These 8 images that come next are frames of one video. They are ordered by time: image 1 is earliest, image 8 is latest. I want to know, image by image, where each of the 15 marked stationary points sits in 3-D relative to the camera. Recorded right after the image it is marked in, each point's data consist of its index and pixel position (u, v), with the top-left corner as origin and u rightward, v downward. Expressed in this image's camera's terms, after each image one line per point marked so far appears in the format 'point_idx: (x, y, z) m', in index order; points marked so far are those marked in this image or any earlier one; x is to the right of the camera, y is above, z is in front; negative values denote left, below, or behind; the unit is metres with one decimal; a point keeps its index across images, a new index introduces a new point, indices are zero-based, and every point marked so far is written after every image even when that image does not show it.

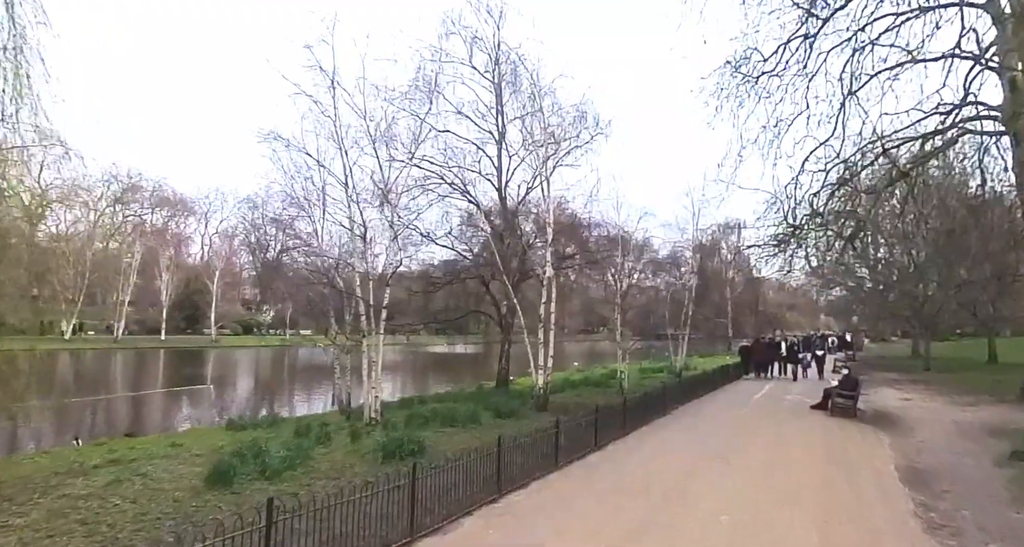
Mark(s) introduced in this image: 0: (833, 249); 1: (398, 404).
0: (+7.4, +0.6, +12.6) m
1: (-2.4, -2.7, +11.1) m
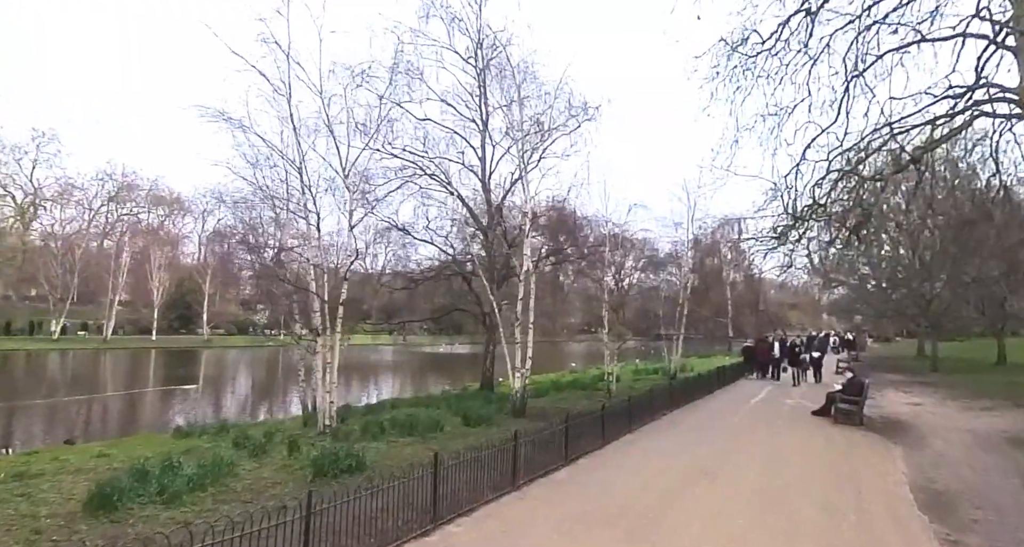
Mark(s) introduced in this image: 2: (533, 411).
0: (+7.0, +0.7, +11.8) m
1: (-2.9, -2.5, +10.3) m
2: (+0.4, -2.6, +10.4) m
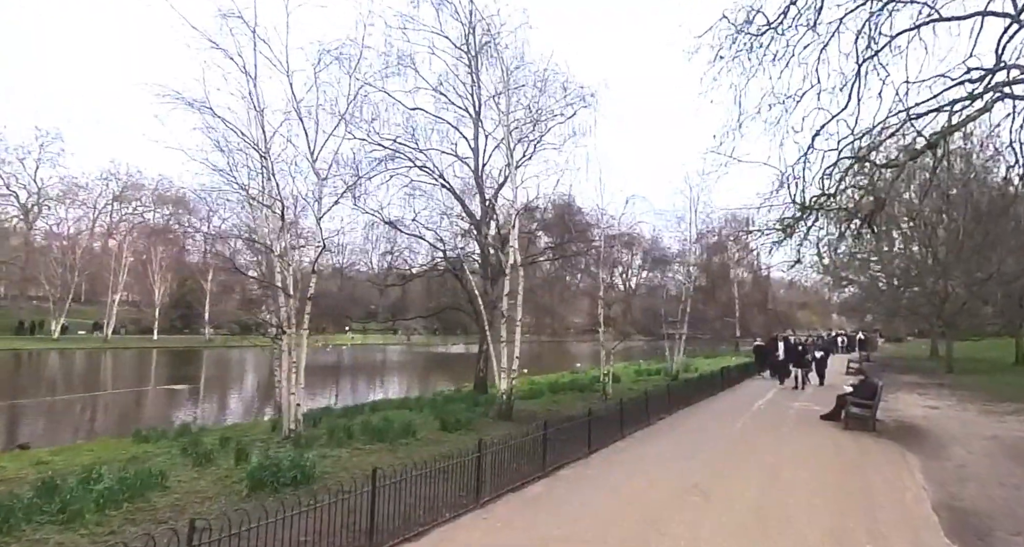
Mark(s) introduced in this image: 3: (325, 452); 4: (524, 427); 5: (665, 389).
0: (+6.7, +0.8, +11.1) m
1: (-3.1, -2.4, +9.7) m
2: (+0.2, -2.5, +9.8) m
3: (-2.1, -2.0, +6.0) m
4: (+0.1, -2.3, +8.0) m
5: (+3.1, -2.4, +11.2) m
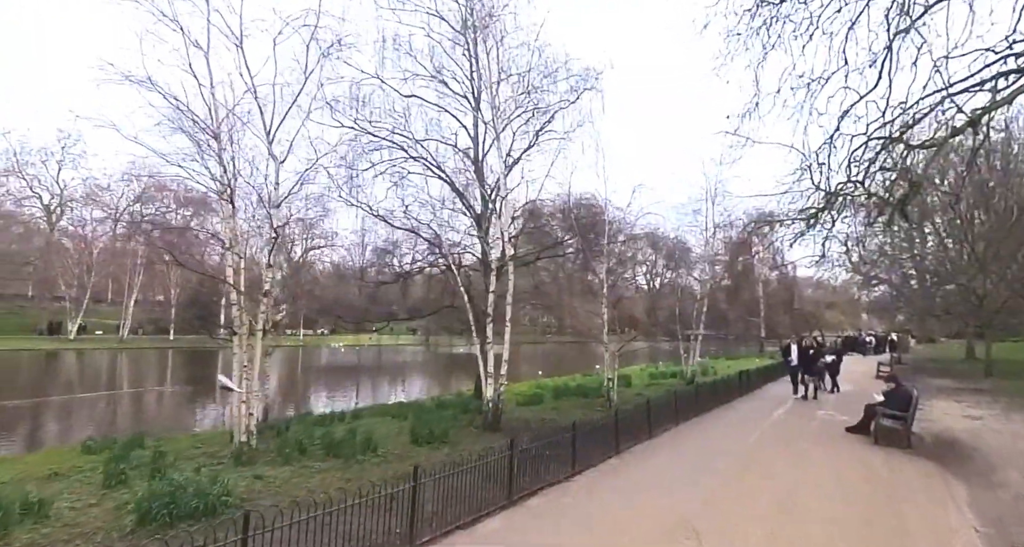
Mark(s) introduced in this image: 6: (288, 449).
0: (+6.6, +0.9, +9.9) m
1: (-3.3, -2.4, +8.9) m
2: (0.0, -2.5, +8.9) m
3: (-2.4, -1.9, +5.3) m
4: (-0.1, -2.2, +7.1) m
5: (+3.0, -2.3, +10.2) m
6: (-2.5, -2.0, +6.1) m
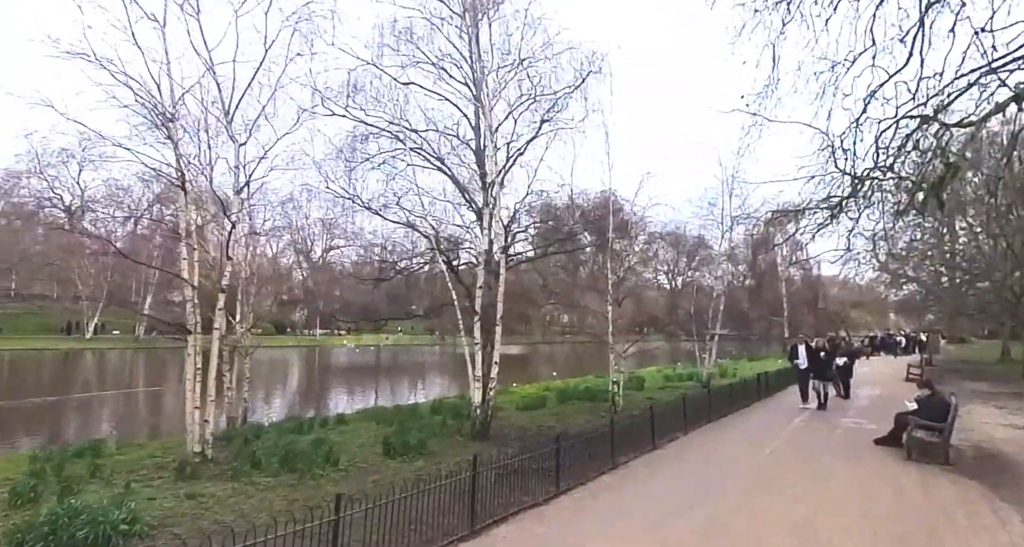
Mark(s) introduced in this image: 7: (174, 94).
0: (+6.5, +1.0, +9.0) m
1: (-3.4, -2.3, +8.3) m
2: (-0.1, -2.4, +8.2) m
3: (-2.6, -1.8, +4.6) m
4: (-0.3, -2.1, +6.4) m
5: (+2.9, -2.2, +9.4) m
6: (-2.7, -1.9, +5.5) m
7: (-4.0, +2.1, +6.6) m
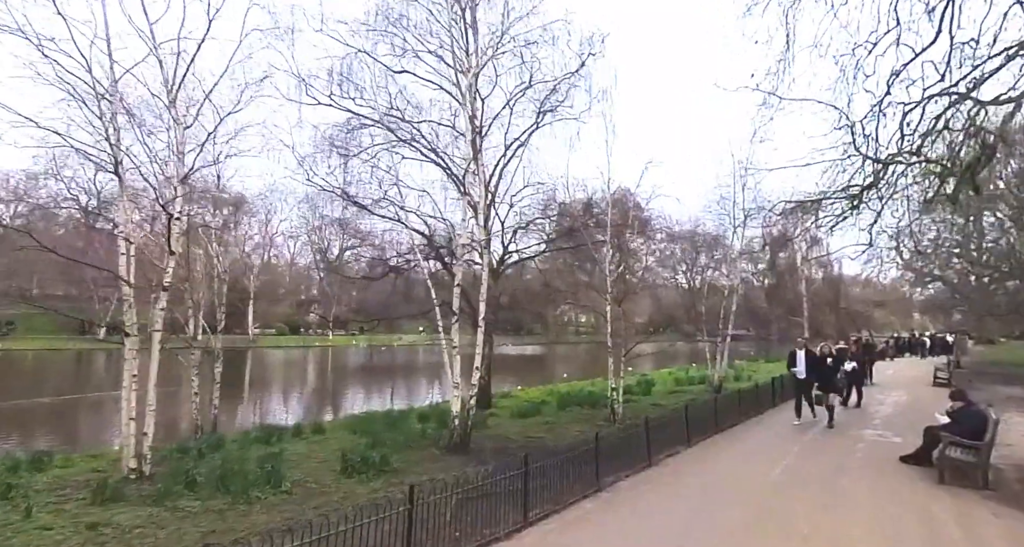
0: (+6.3, +1.1, +8.1) m
1: (-3.6, -2.3, +7.7) m
2: (-0.4, -2.3, +7.5) m
3: (-3.0, -1.8, +4.0) m
4: (-0.6, -2.1, +5.7) m
5: (+2.7, -2.2, +8.6) m
6: (-3.0, -1.9, +4.9) m
7: (-4.3, +2.2, +6.0) m
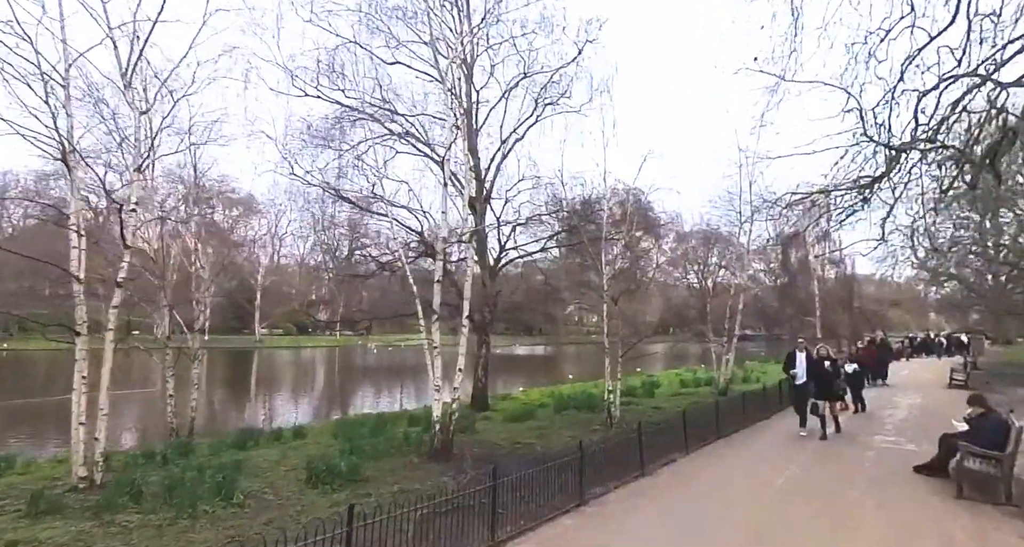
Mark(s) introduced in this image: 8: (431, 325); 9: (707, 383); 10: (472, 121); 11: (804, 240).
0: (+6.1, +1.1, +7.6) m
1: (-3.8, -2.2, +7.4) m
2: (-0.5, -2.3, +7.1) m
3: (-3.2, -1.8, +3.7) m
4: (-0.8, -2.0, +5.3) m
5: (+2.6, -2.1, +8.2) m
6: (-3.3, -1.8, +4.6) m
7: (-4.5, +2.2, +5.7) m
8: (-1.1, -0.7, +7.3) m
9: (+6.4, -3.6, +17.9) m
10: (-1.0, +3.5, +12.6) m
11: (+5.8, +0.8, +11.1) m
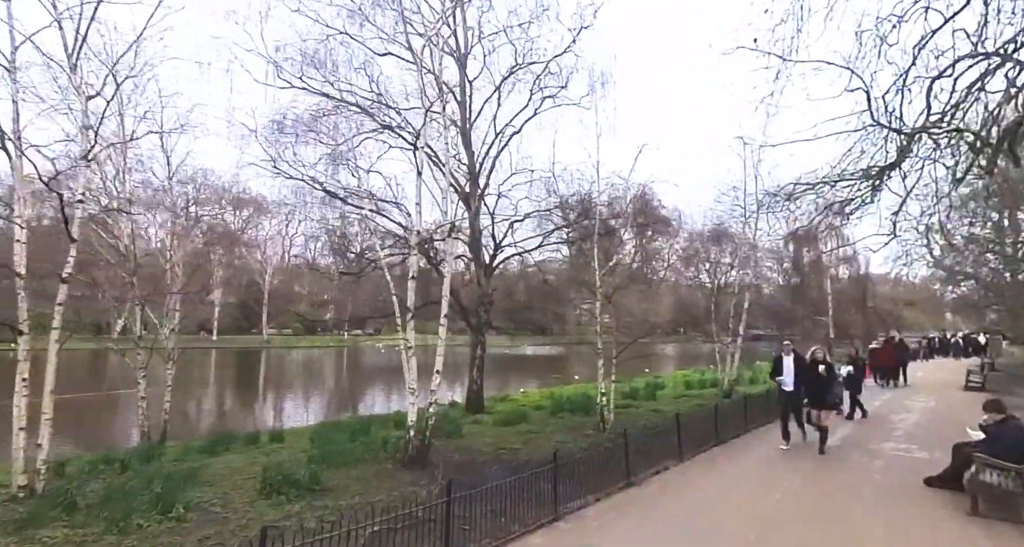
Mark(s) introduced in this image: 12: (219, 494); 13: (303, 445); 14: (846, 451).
0: (+5.9, +1.2, +7.1) m
1: (-4.0, -2.2, +7.1) m
2: (-0.8, -2.3, +6.7) m
3: (-3.5, -1.7, +3.3) m
4: (-1.0, -2.0, +5.0) m
5: (+2.4, -2.1, +7.7) m
6: (-3.5, -1.8, +4.2) m
7: (-4.8, +2.2, +5.4) m
8: (-1.3, -0.6, +6.9) m
9: (+6.4, -3.5, +17.4) m
10: (-1.1, +3.5, +12.3) m
11: (+5.7, +0.9, +10.6) m
12: (-2.5, -1.9, +4.7) m
13: (-2.8, -2.3, +7.5) m
14: (+4.7, -2.5, +7.8) m
